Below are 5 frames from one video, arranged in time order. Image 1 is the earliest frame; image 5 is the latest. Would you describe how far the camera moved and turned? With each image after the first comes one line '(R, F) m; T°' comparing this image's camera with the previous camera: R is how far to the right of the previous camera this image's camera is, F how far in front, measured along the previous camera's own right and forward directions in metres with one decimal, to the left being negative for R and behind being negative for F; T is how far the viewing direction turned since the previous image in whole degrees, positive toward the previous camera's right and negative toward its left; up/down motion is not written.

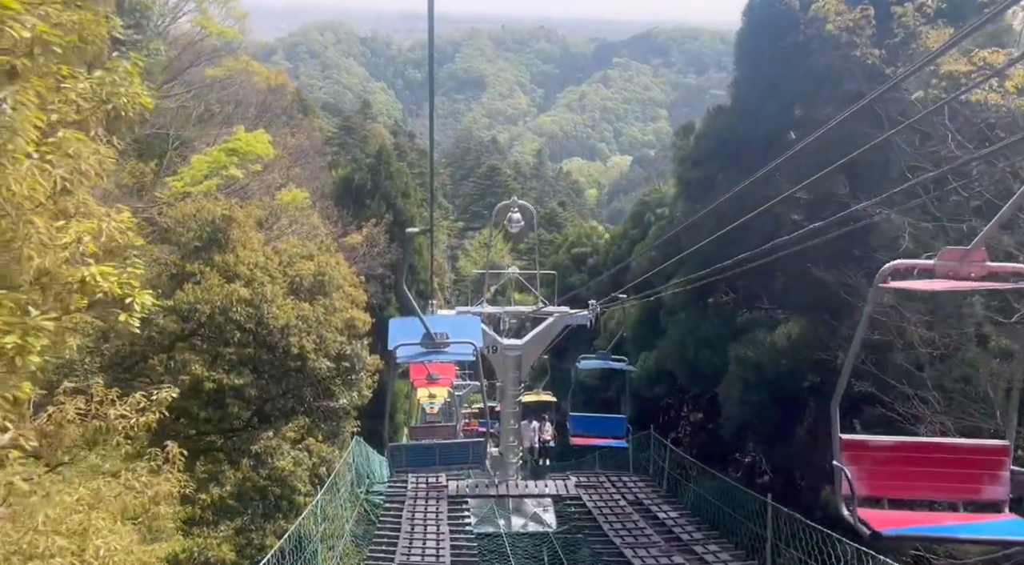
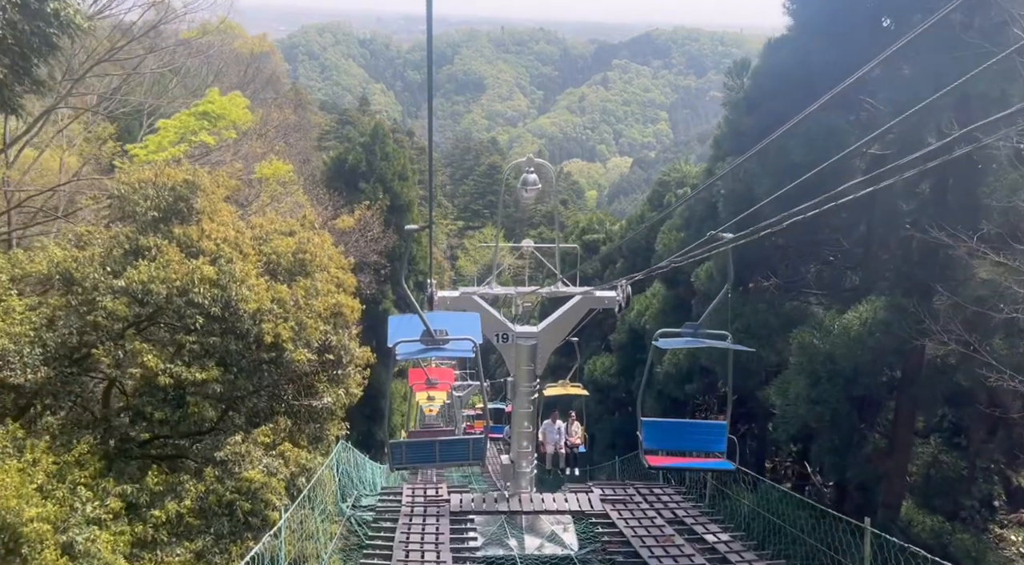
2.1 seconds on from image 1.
(-0.1, +1.6) m; 0°
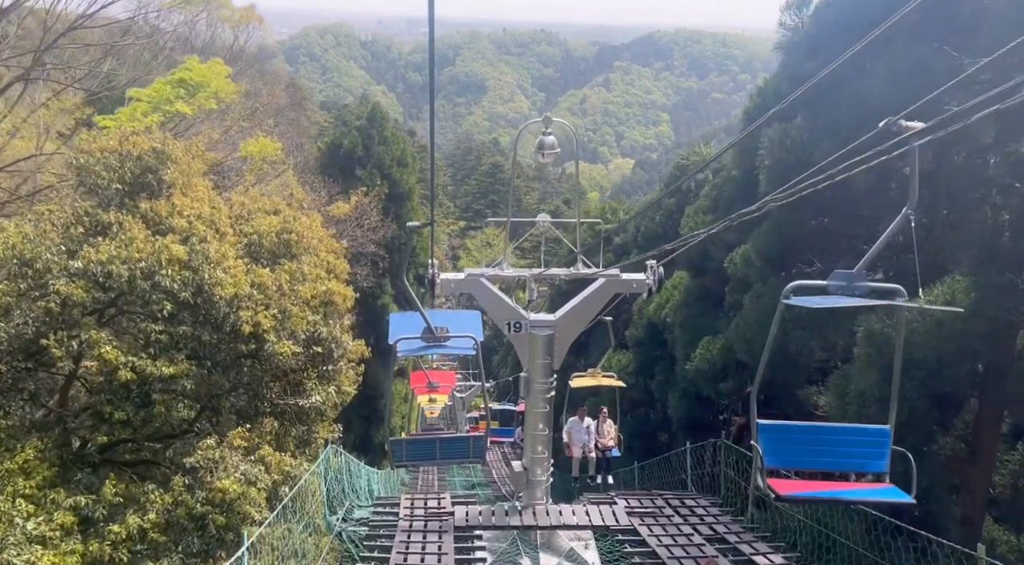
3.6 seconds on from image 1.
(-0.1, +1.1) m; 0°
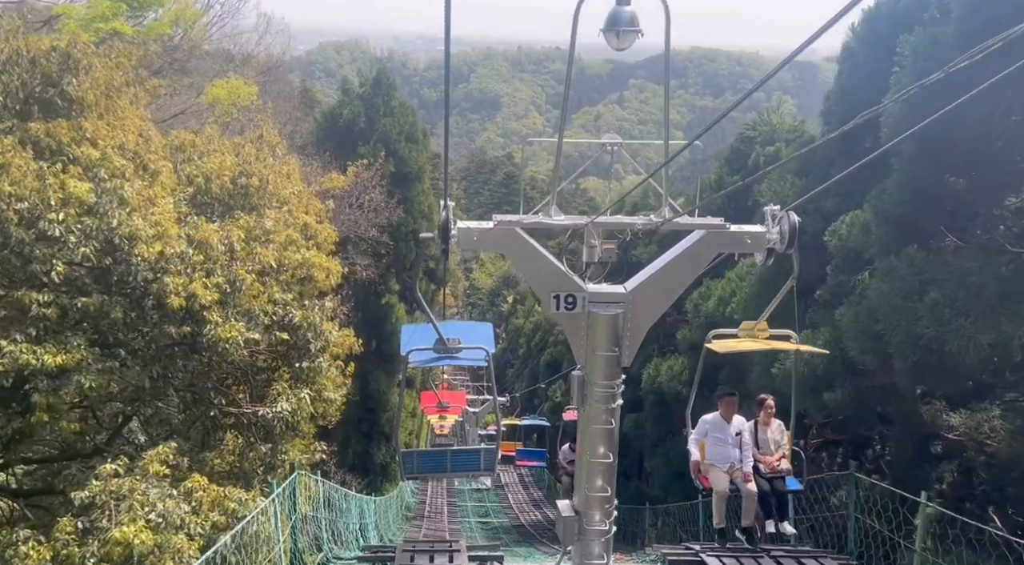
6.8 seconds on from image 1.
(-0.2, +2.4) m; -1°
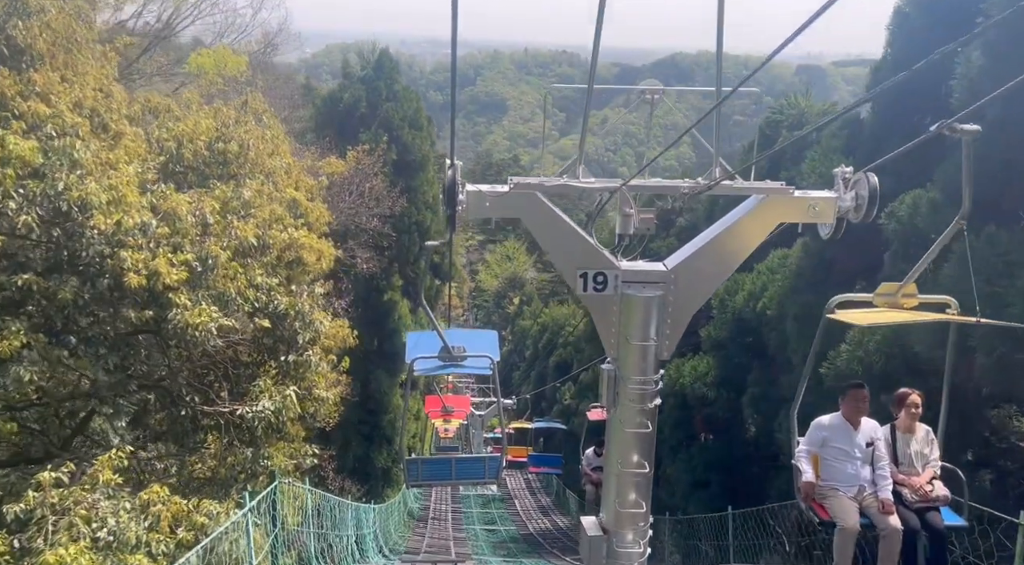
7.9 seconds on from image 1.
(-0.1, +0.8) m; 0°
